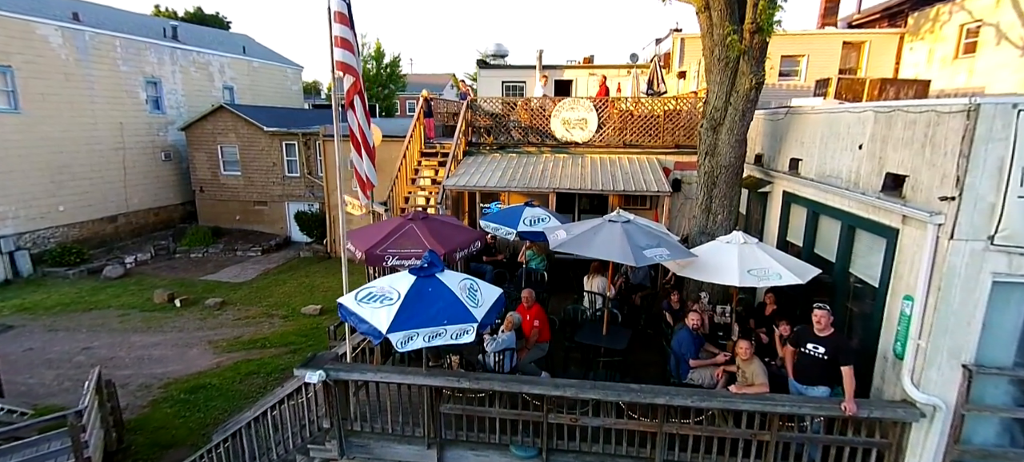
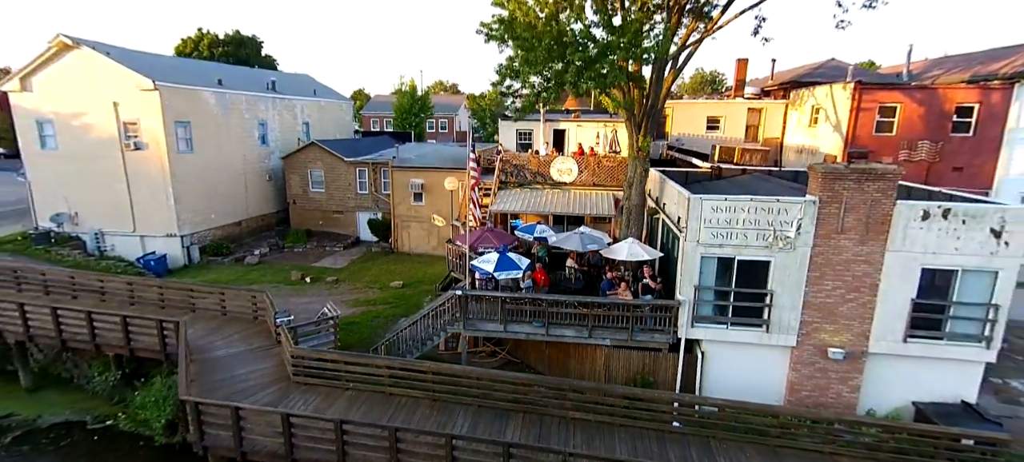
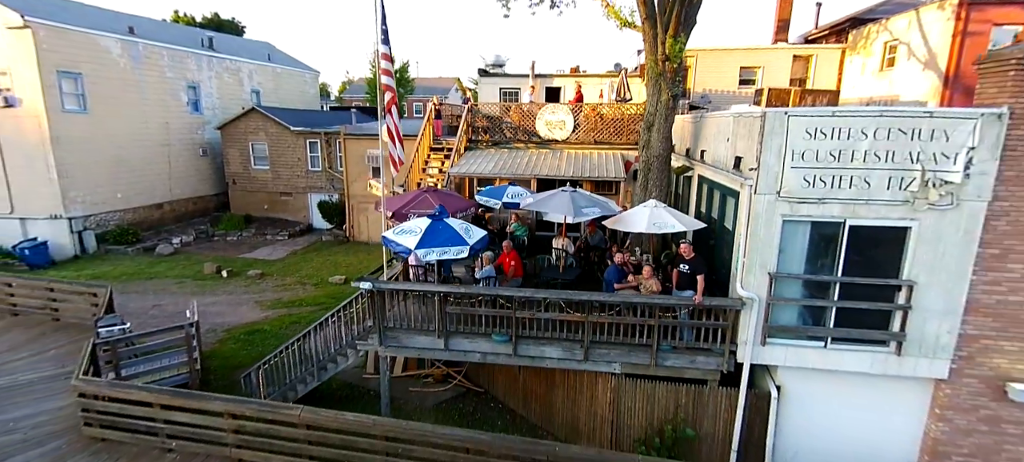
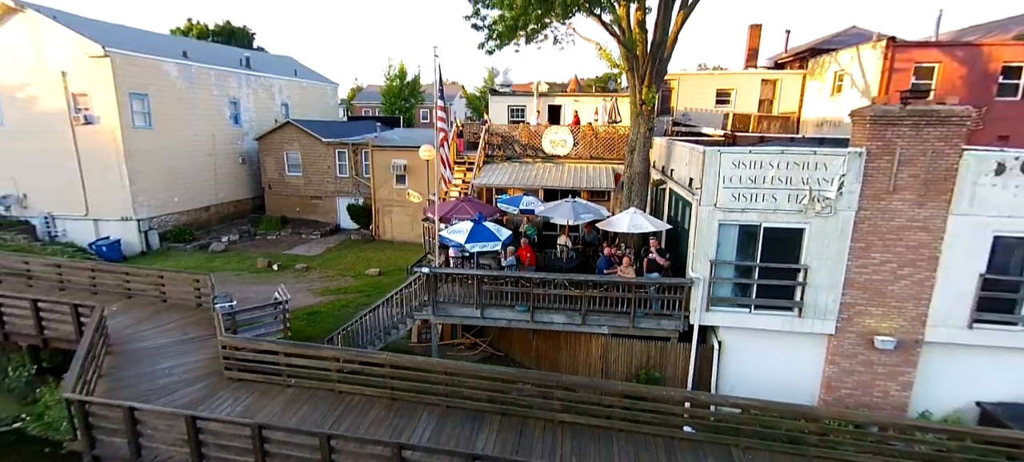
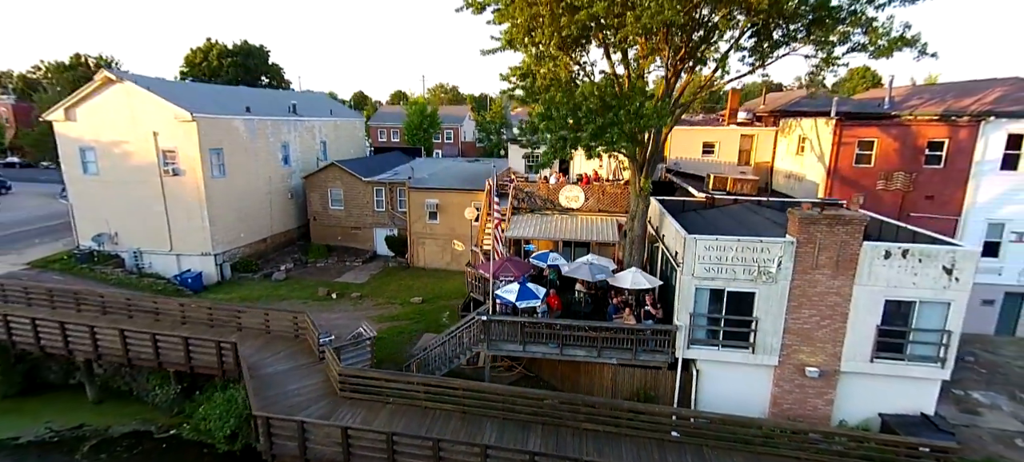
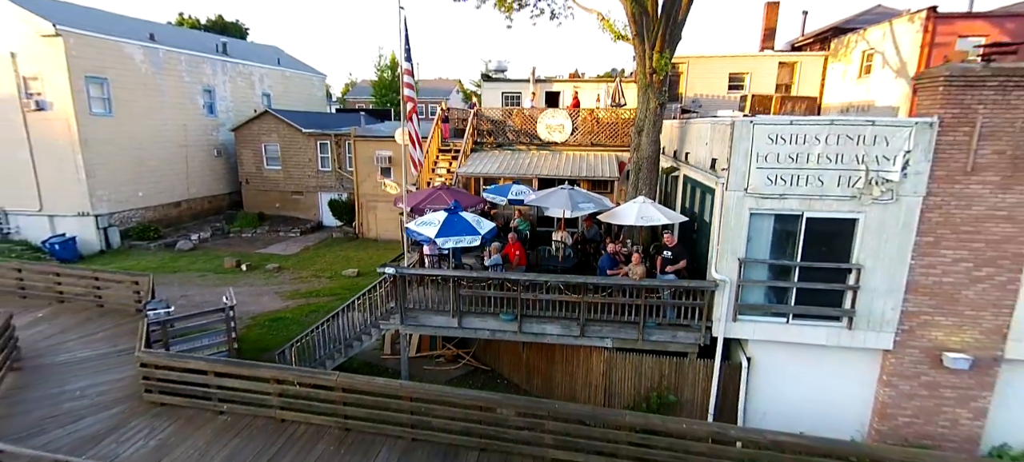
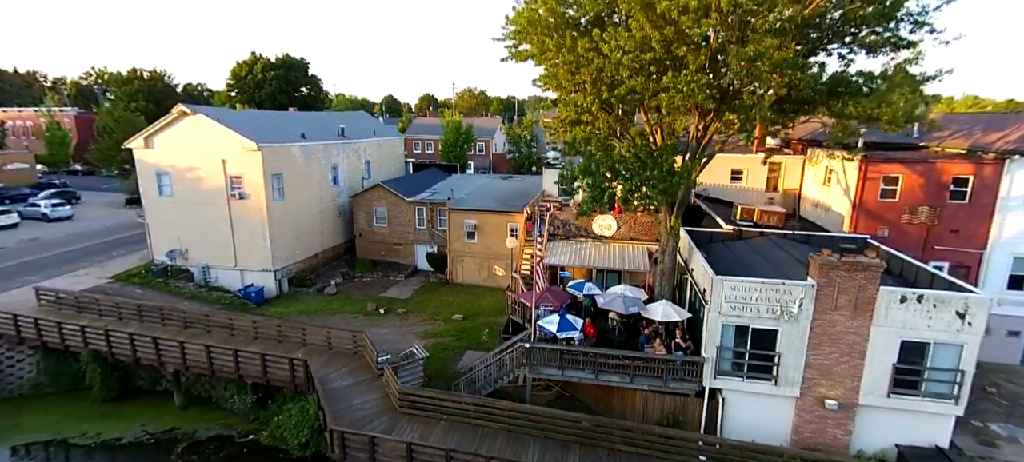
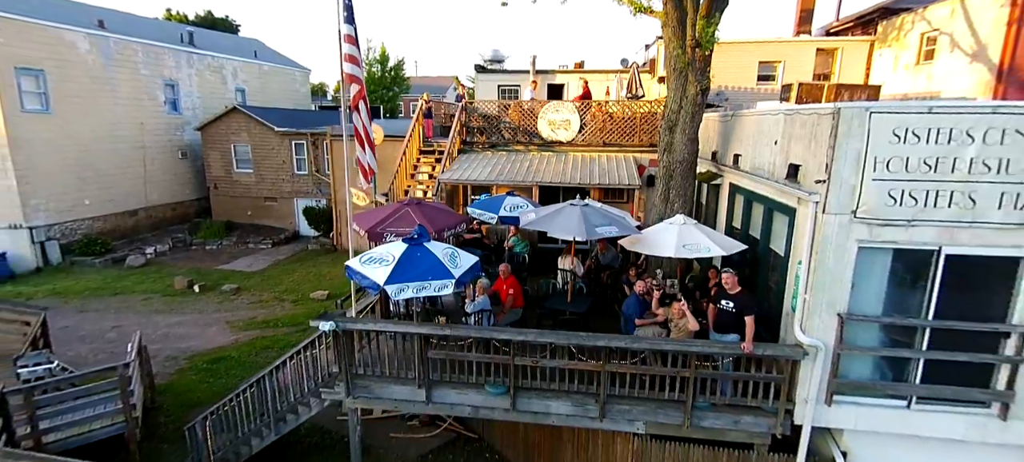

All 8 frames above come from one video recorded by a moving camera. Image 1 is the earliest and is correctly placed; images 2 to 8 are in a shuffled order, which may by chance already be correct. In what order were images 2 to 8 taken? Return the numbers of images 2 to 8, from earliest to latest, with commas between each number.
8, 3, 6, 4, 2, 5, 7
